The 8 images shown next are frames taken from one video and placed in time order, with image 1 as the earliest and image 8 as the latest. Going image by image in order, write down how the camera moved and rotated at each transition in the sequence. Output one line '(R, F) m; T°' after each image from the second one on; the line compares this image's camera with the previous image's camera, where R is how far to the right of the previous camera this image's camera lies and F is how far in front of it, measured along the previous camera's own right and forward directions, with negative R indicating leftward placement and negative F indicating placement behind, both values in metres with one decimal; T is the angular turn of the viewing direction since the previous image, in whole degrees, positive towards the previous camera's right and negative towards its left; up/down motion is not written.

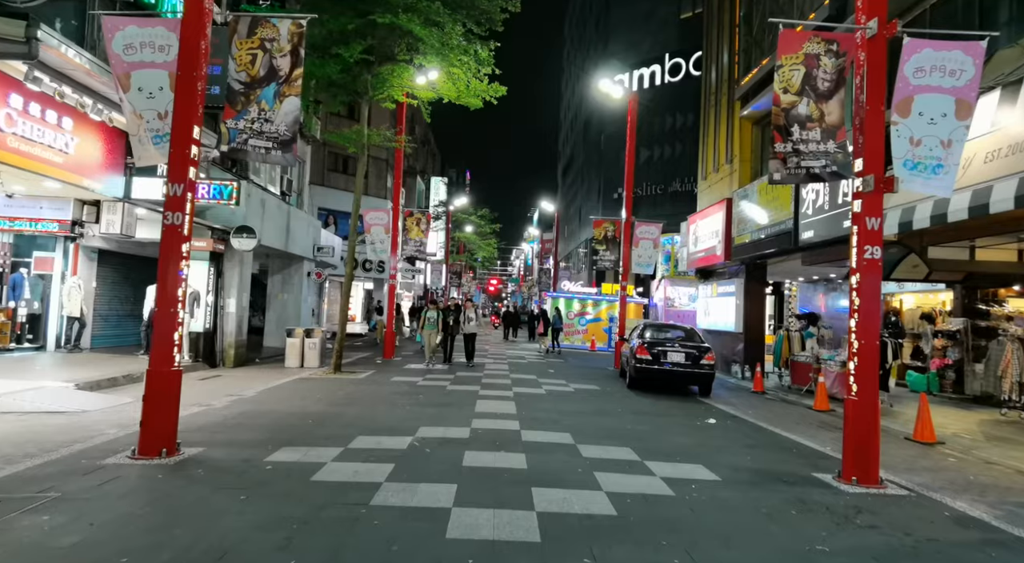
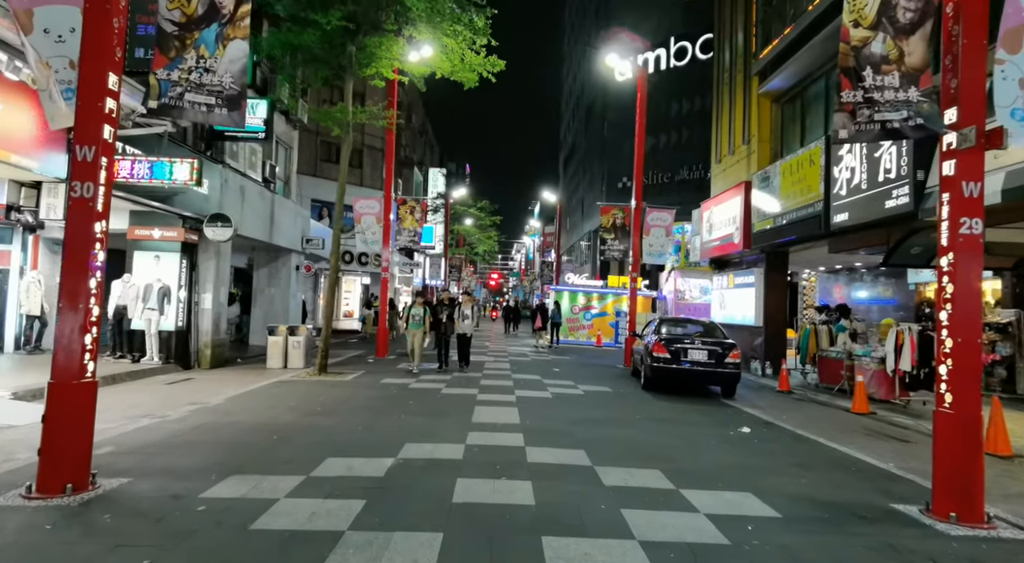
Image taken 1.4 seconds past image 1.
(0.0, +1.4) m; 0°
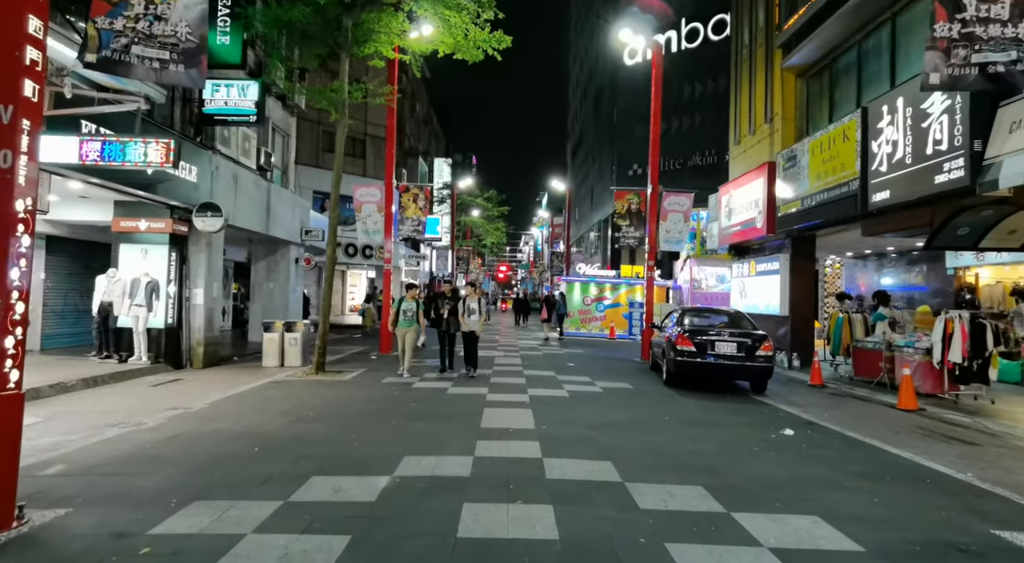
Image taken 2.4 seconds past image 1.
(0.0, +1.0) m; -1°
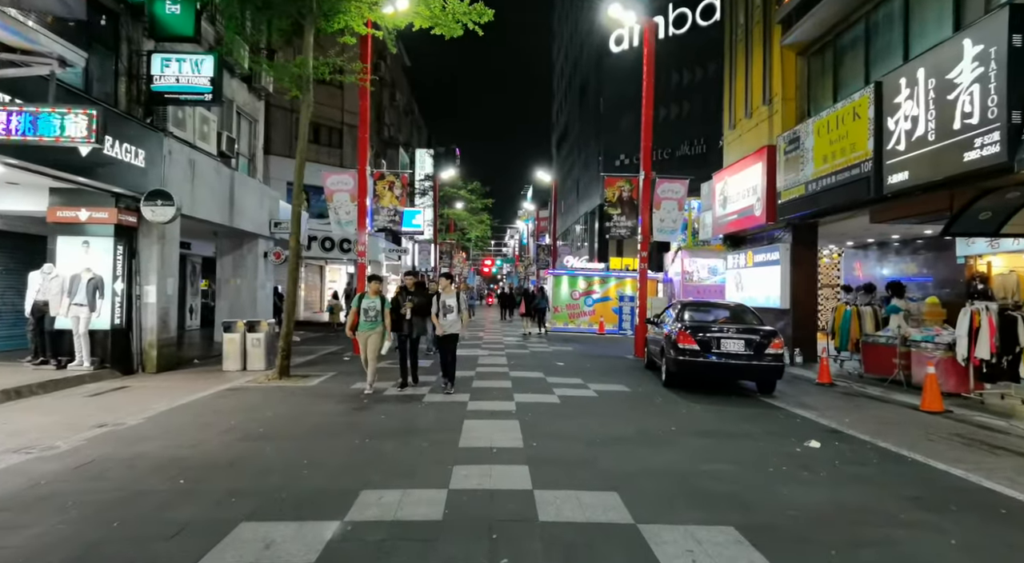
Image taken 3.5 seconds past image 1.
(0.0, +1.1) m; +1°
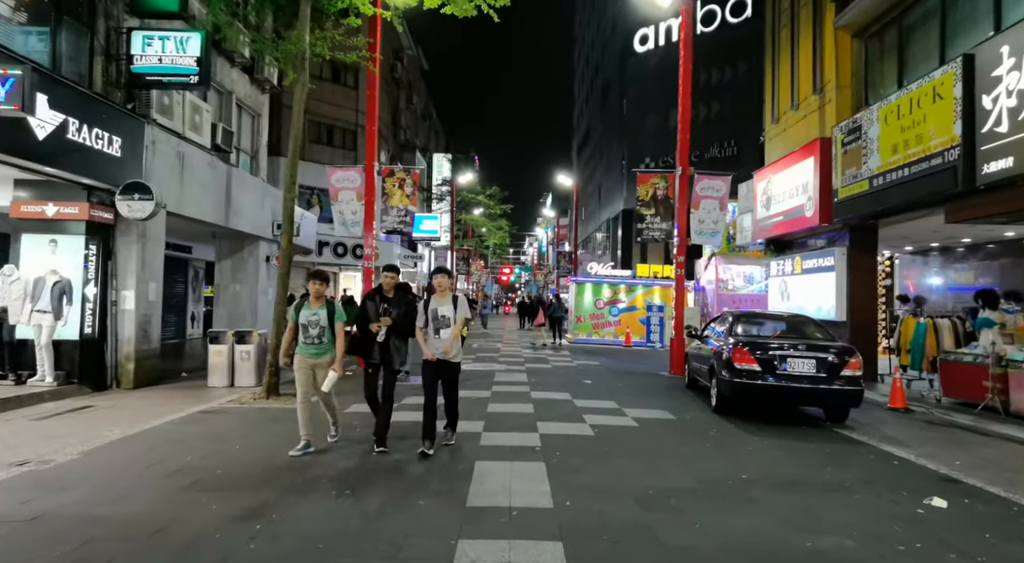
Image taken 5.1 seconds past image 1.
(-0.1, +1.6) m; -2°
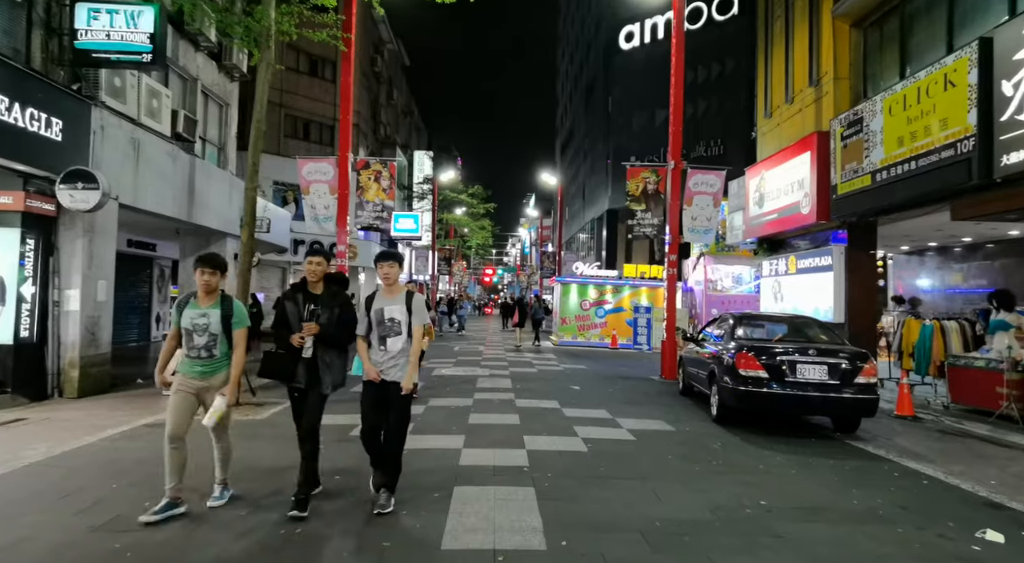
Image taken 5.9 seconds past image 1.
(0.0, +0.8) m; +2°
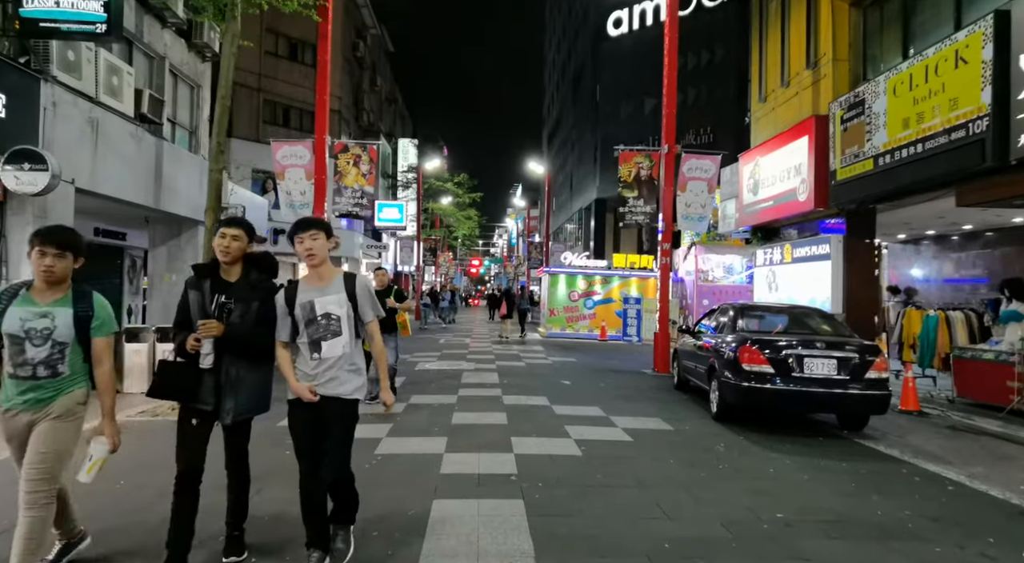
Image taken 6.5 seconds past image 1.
(0.0, +0.6) m; +1°
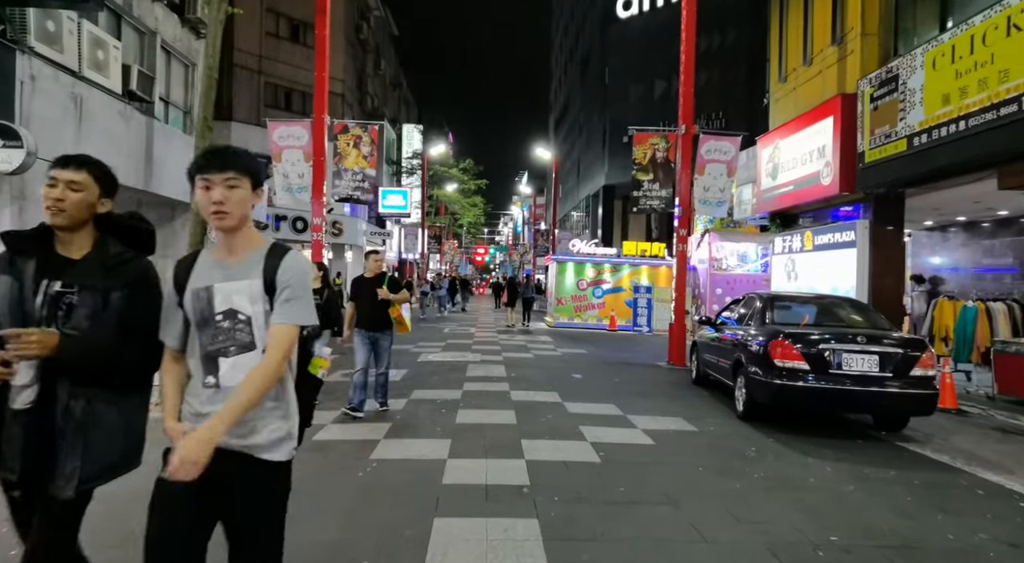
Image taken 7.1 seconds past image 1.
(-0.1, +0.6) m; 0°
